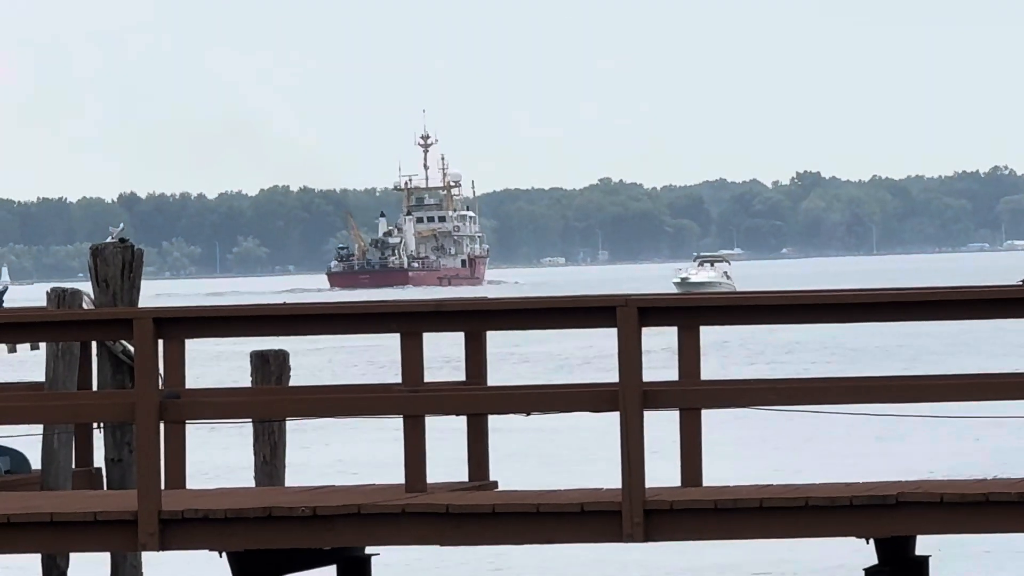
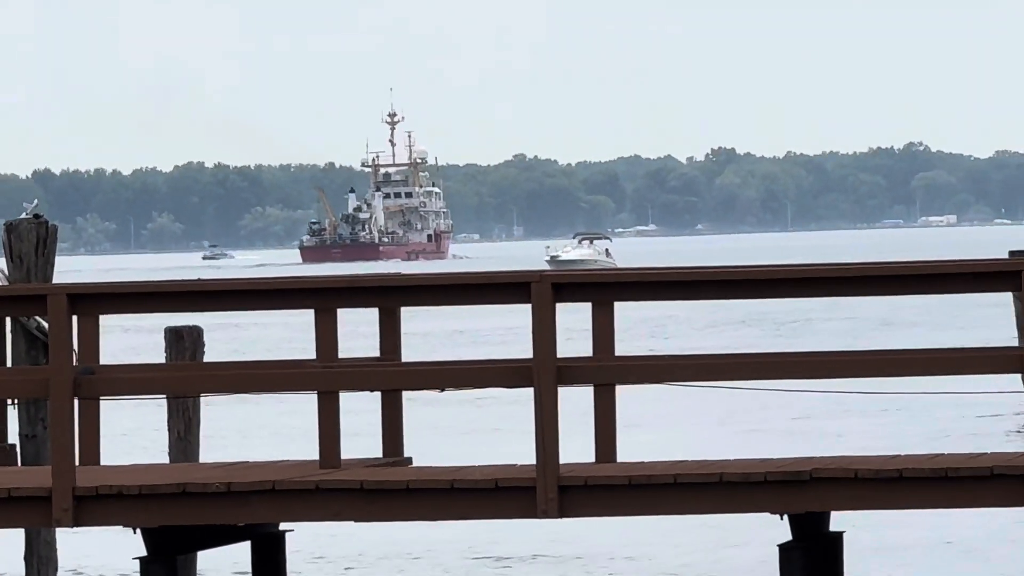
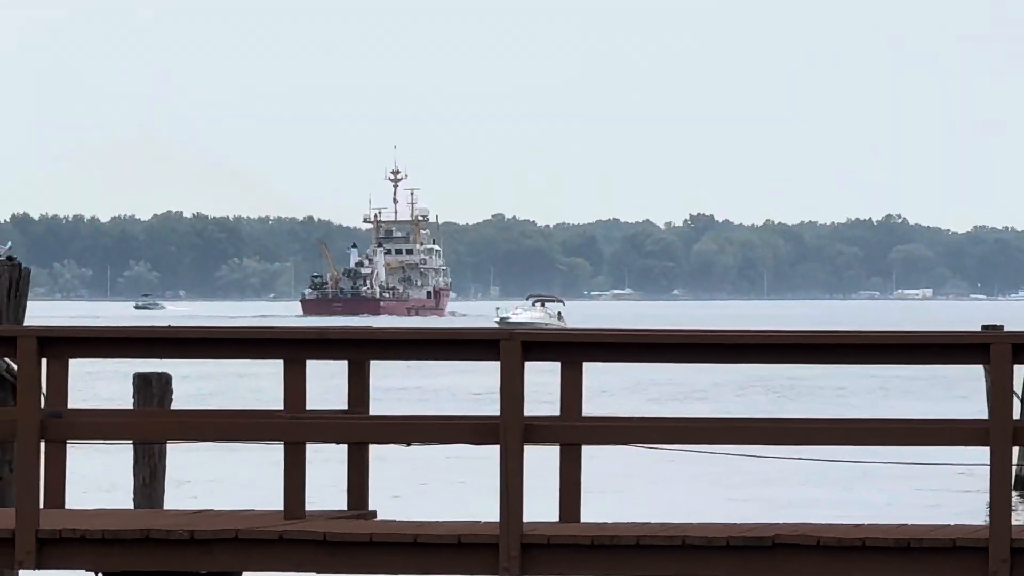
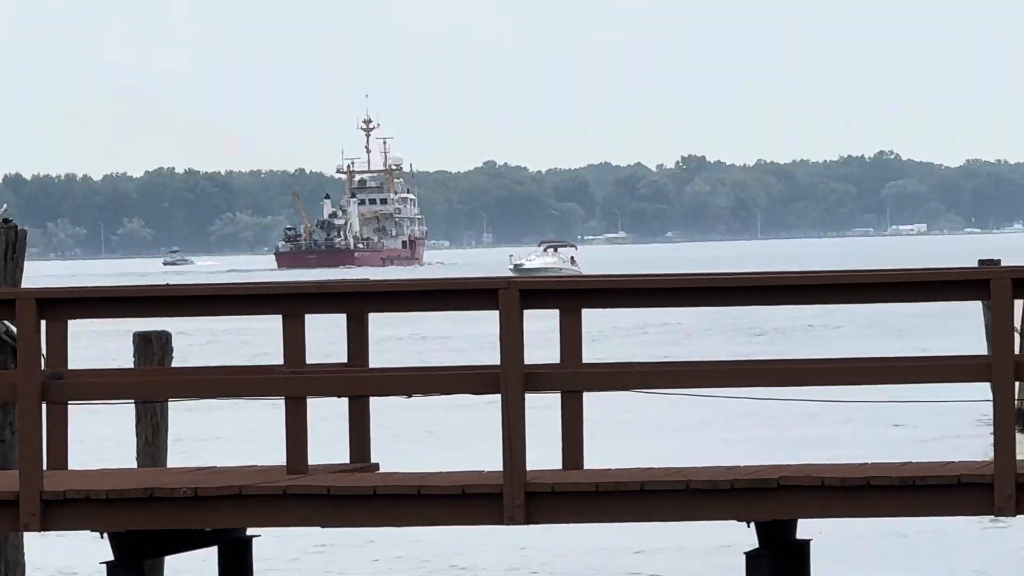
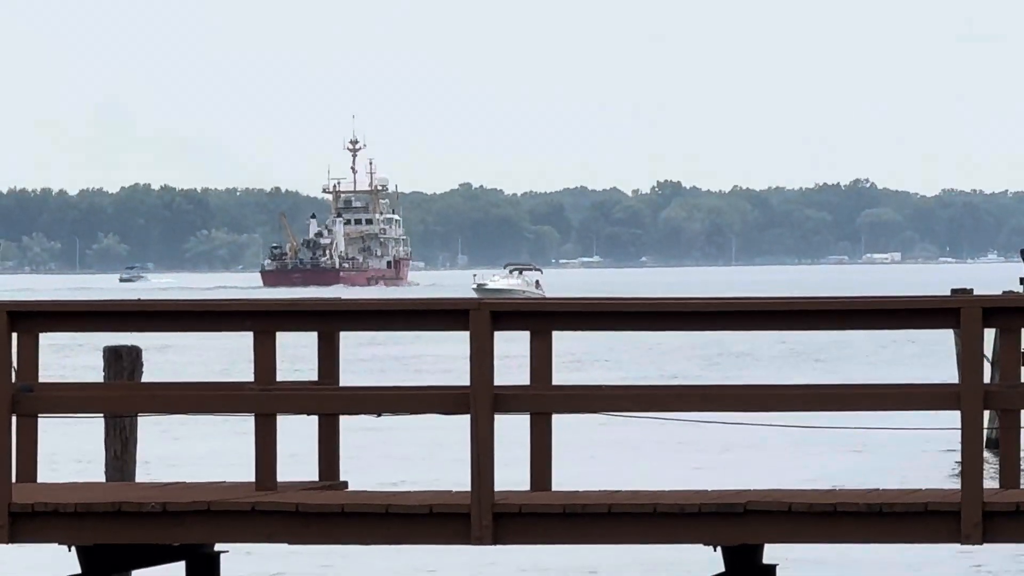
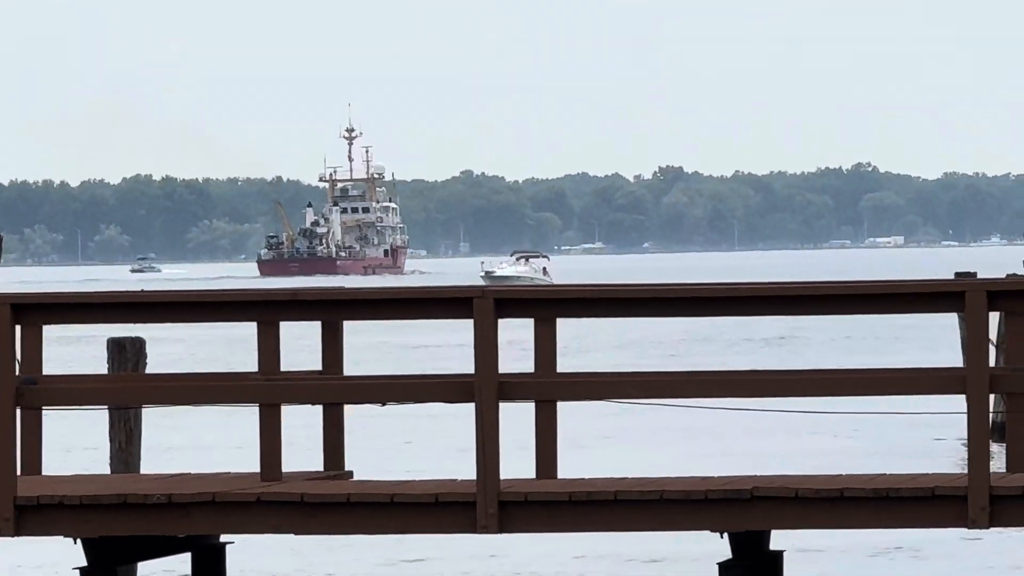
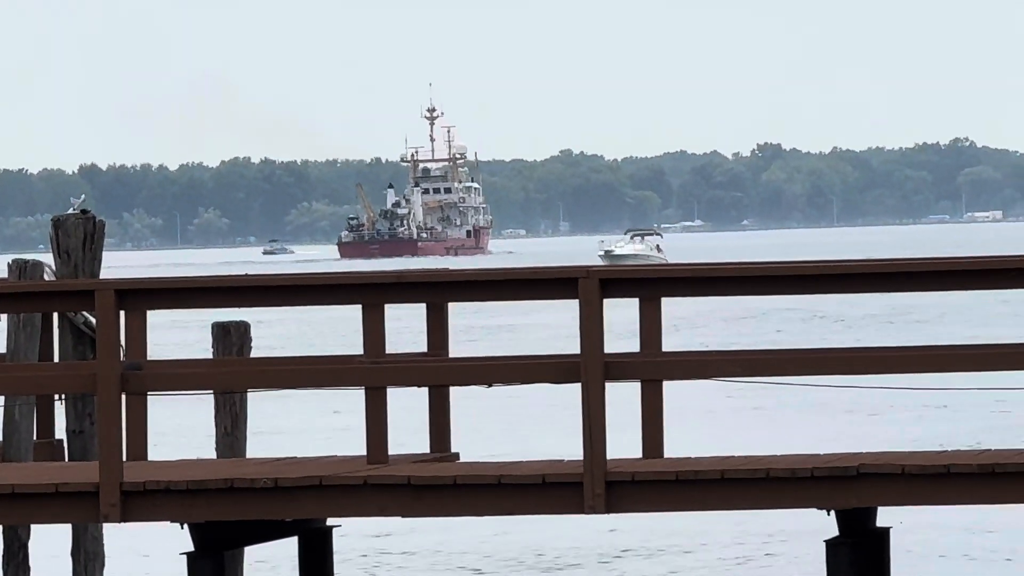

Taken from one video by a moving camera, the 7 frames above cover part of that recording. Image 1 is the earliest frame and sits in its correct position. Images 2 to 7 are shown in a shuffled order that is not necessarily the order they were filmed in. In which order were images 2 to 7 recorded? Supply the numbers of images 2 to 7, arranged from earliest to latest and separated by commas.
7, 2, 4, 6, 5, 3
